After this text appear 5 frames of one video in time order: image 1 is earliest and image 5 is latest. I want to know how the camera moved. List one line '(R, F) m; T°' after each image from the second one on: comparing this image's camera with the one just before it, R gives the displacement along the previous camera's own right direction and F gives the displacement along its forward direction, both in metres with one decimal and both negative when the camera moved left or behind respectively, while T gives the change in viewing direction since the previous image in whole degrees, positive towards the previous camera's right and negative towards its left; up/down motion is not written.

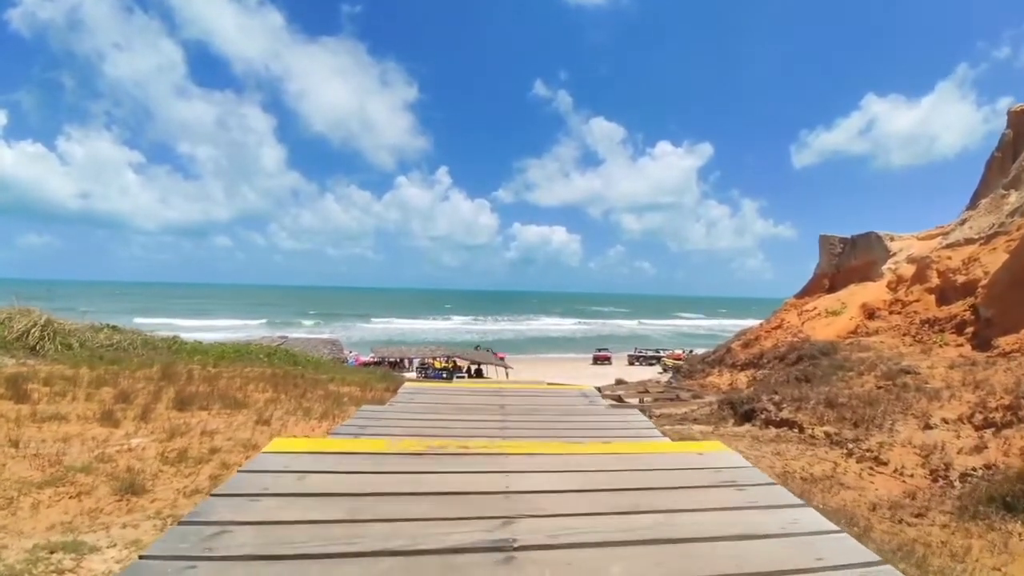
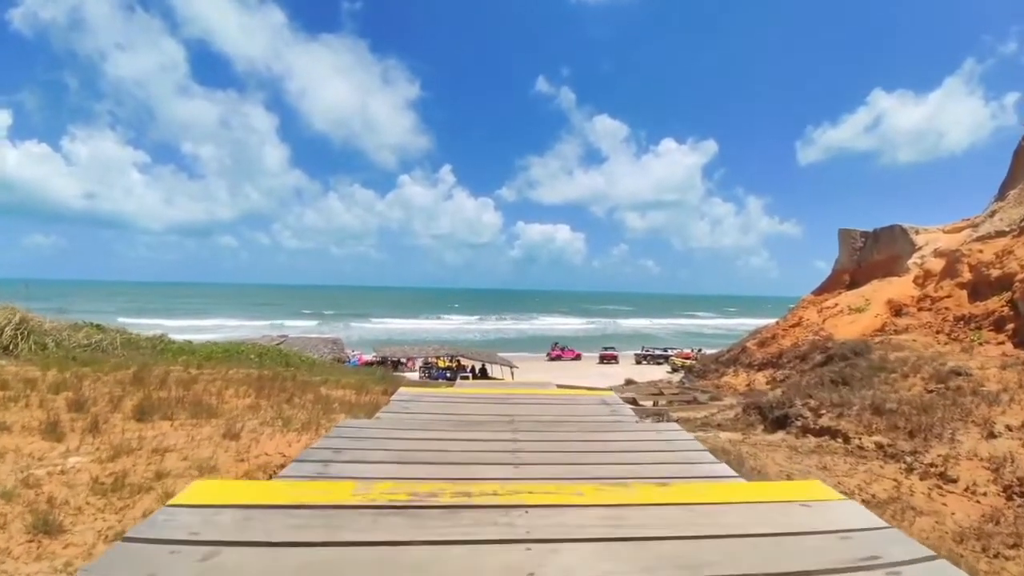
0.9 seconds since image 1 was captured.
(-0.1, +1.0) m; 0°
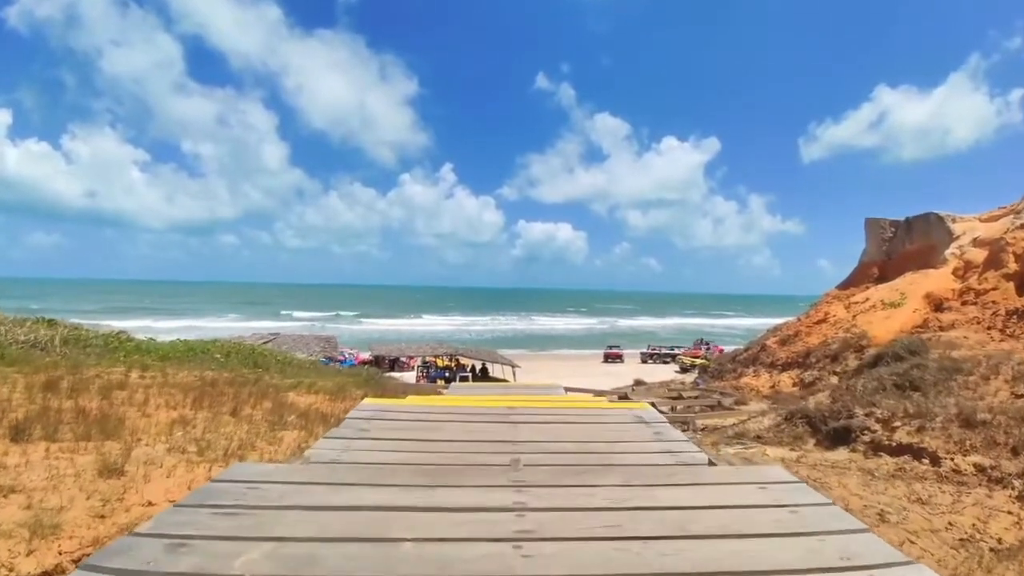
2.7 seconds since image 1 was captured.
(0.0, +1.7) m; 0°
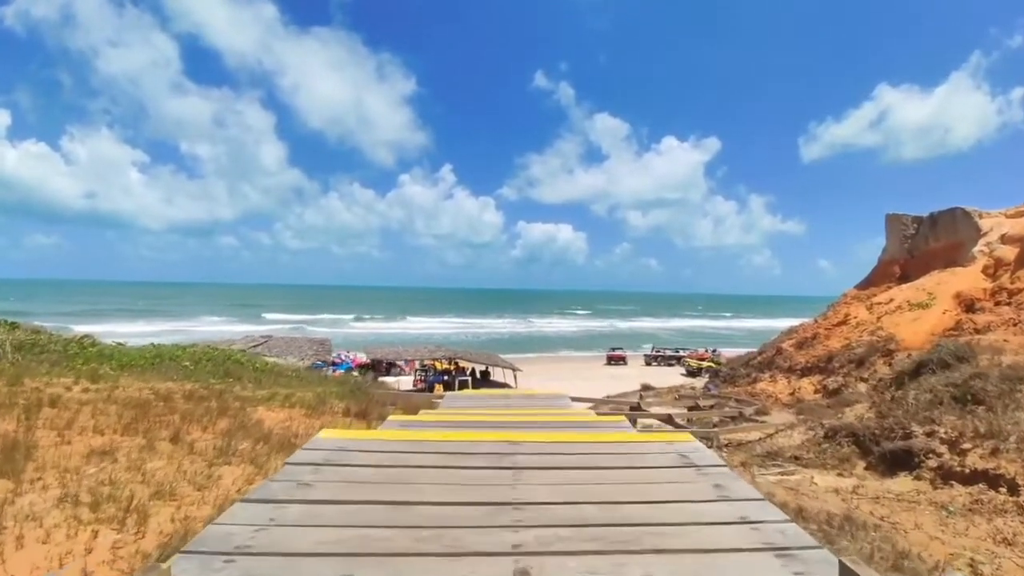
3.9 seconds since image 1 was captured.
(0.0, +1.1) m; 0°
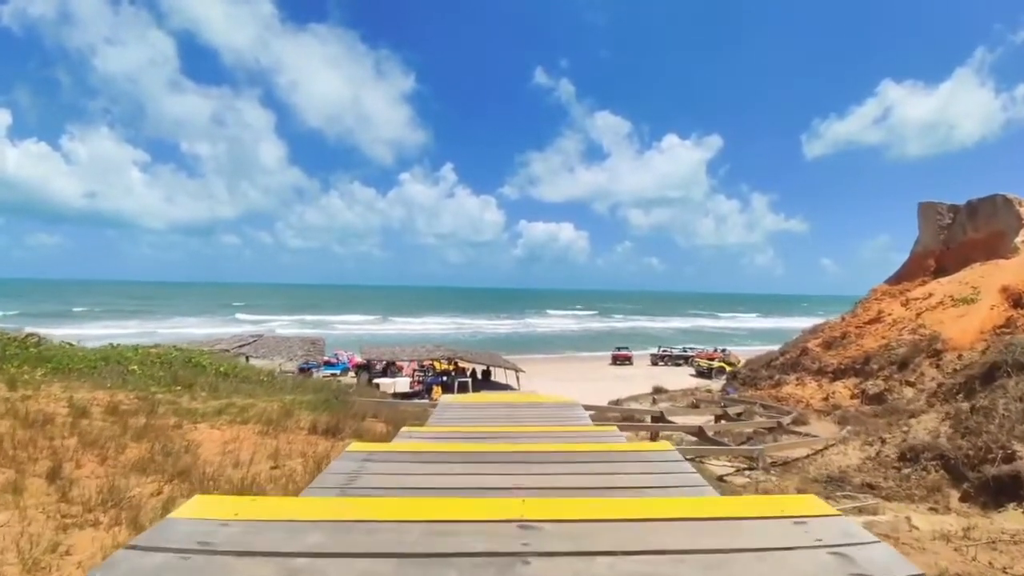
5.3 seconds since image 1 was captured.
(0.0, +1.5) m; 0°
